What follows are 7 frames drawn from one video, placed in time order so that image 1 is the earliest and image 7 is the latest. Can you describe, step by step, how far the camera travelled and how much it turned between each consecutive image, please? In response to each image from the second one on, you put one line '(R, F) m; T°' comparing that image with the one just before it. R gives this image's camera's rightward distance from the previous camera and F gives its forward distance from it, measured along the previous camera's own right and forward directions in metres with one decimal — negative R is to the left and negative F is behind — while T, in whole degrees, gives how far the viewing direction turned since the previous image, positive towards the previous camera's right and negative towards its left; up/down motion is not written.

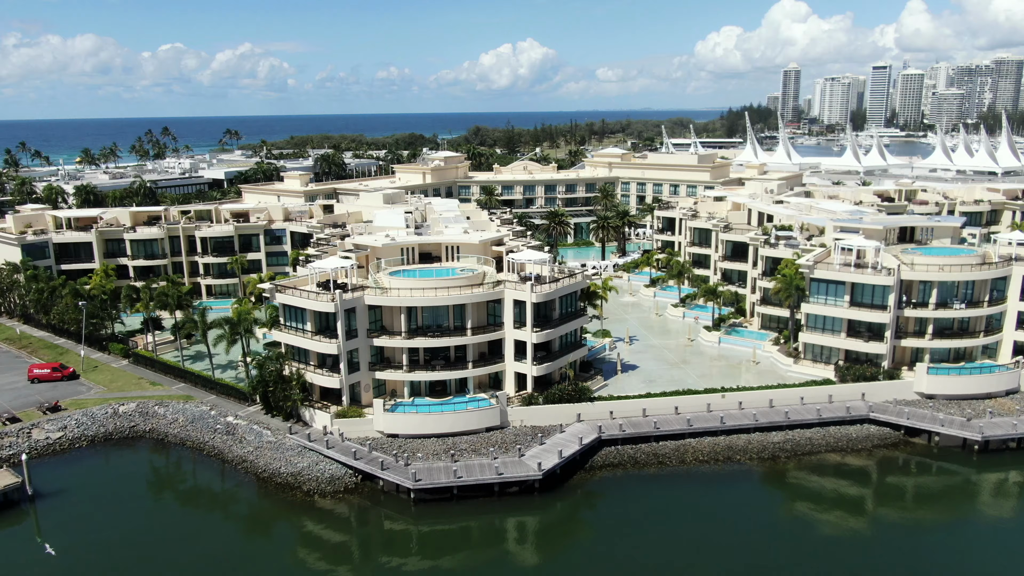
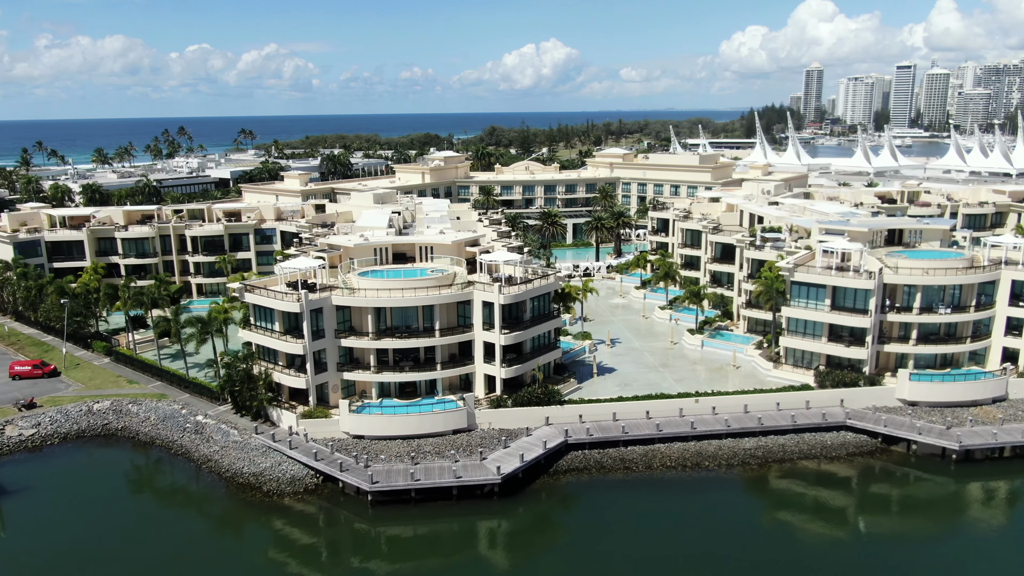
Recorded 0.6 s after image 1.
(+3.3, +0.6) m; -2°
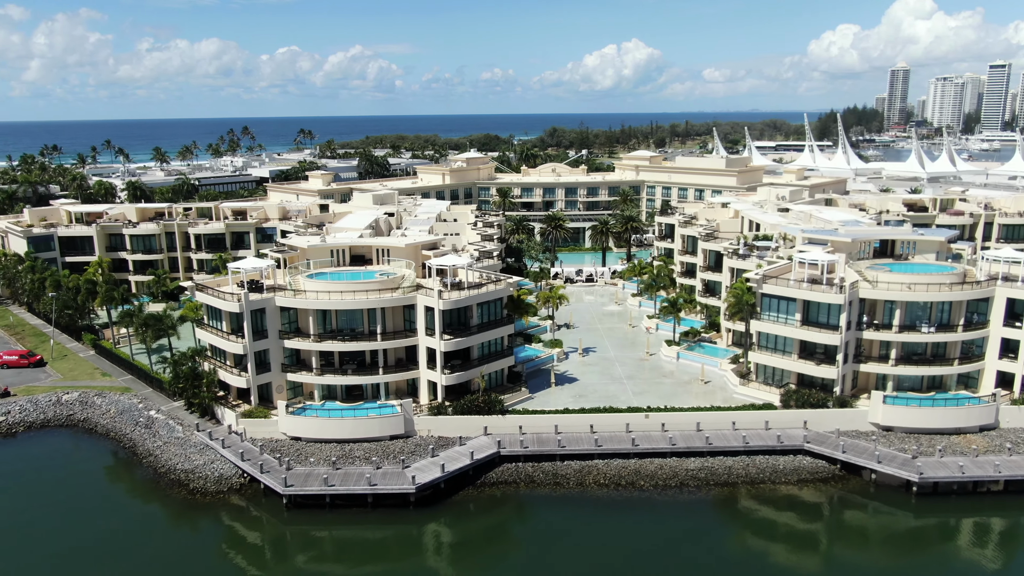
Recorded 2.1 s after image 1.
(+8.1, +1.6) m; -6°
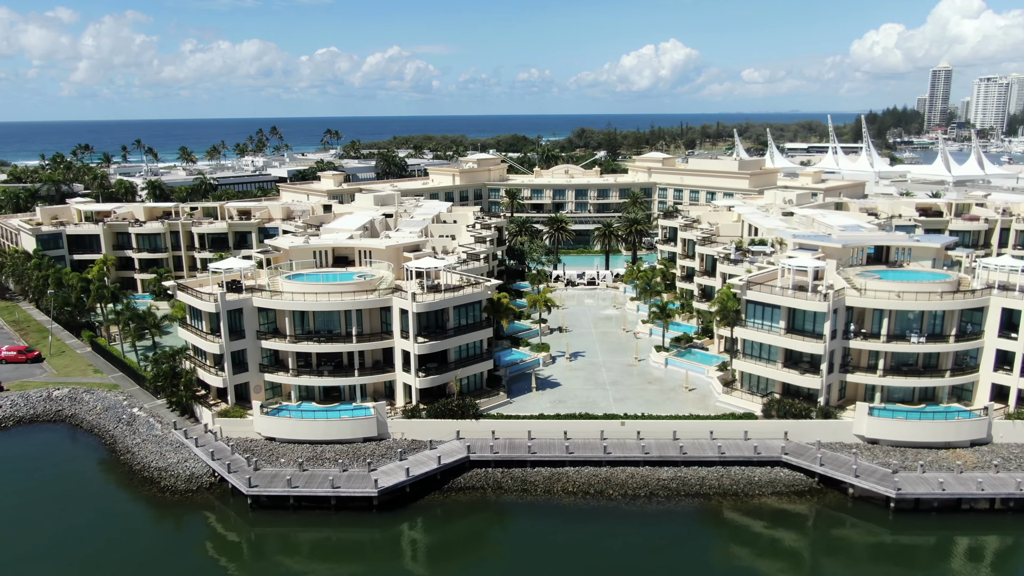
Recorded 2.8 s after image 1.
(+3.6, +0.6) m; -3°
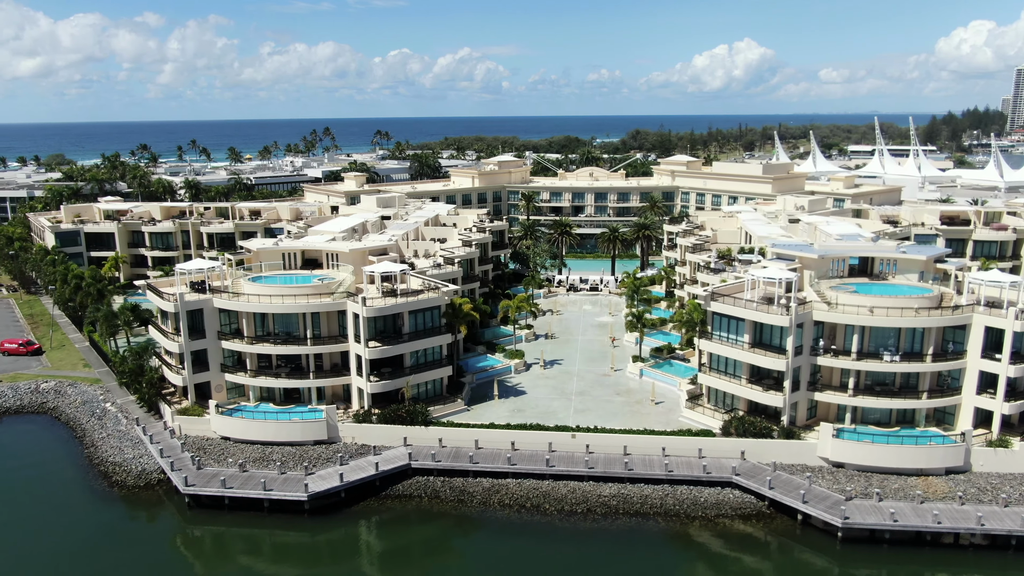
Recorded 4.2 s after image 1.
(+6.7, +1.1) m; -5°
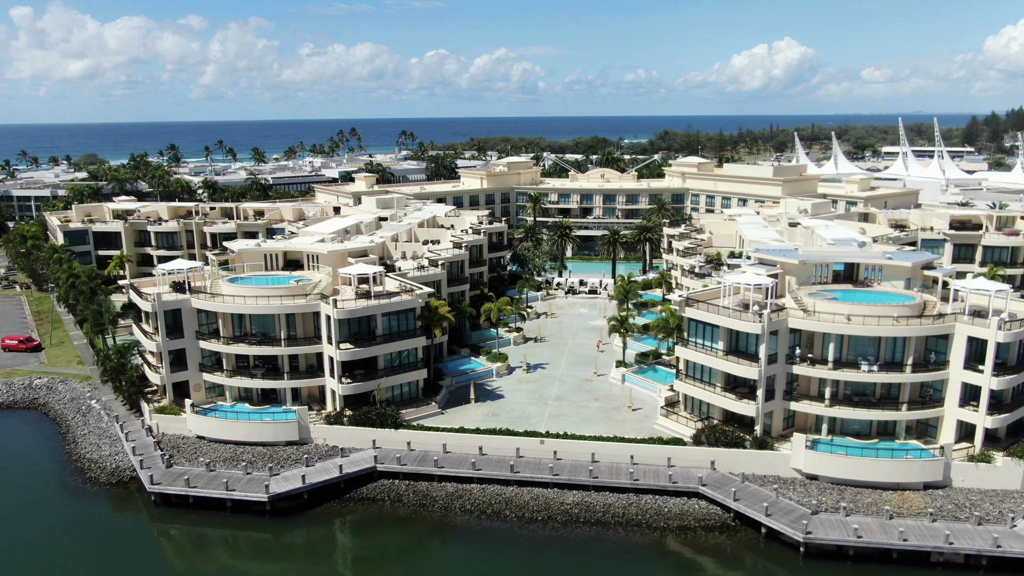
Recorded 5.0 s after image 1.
(+3.7, +0.5) m; -3°
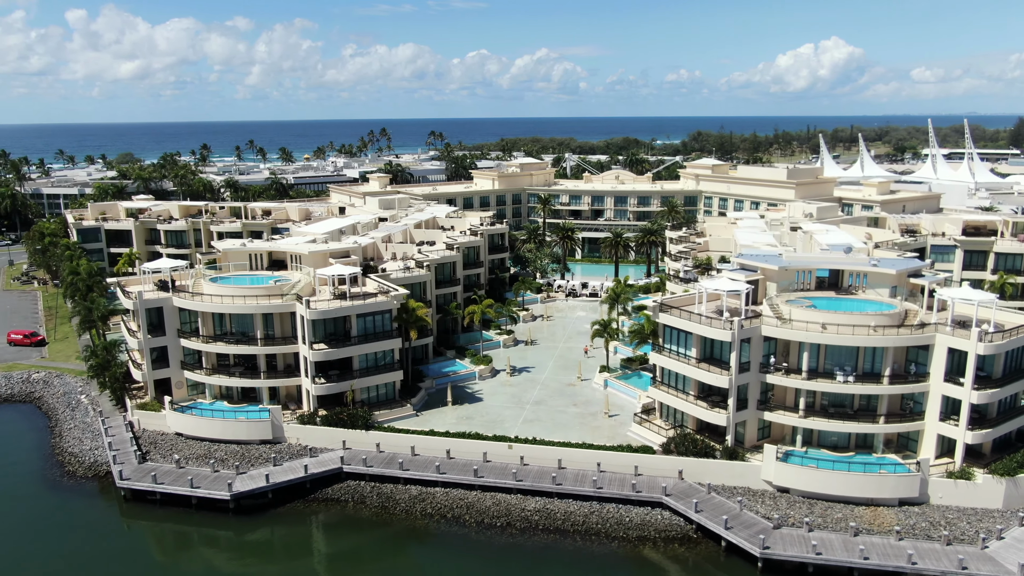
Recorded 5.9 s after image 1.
(+3.9, +0.5) m; -3°
